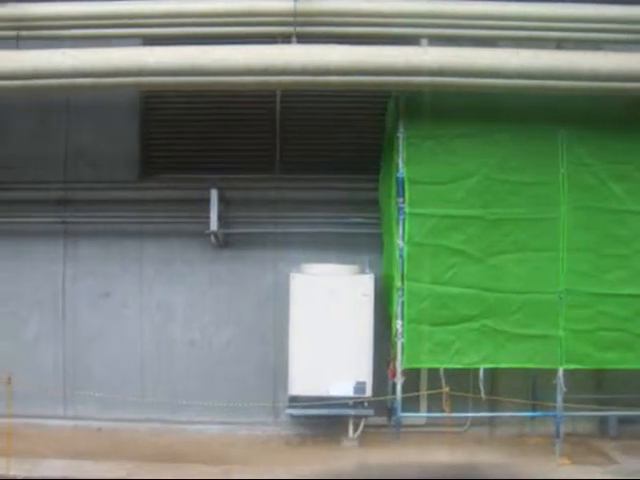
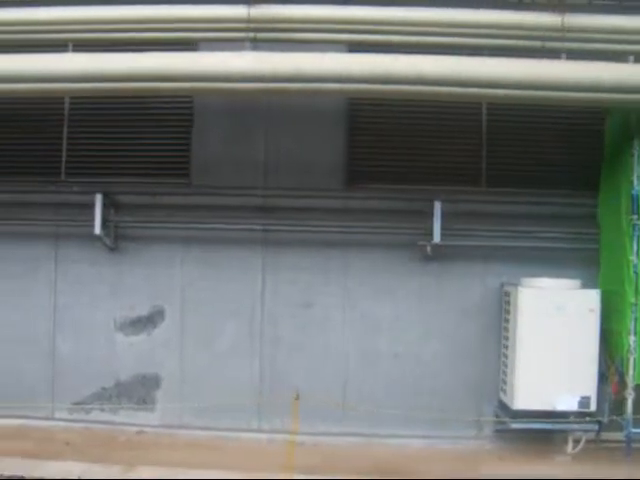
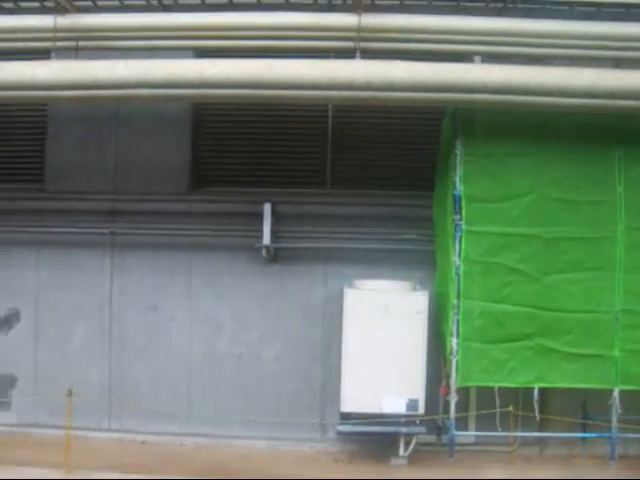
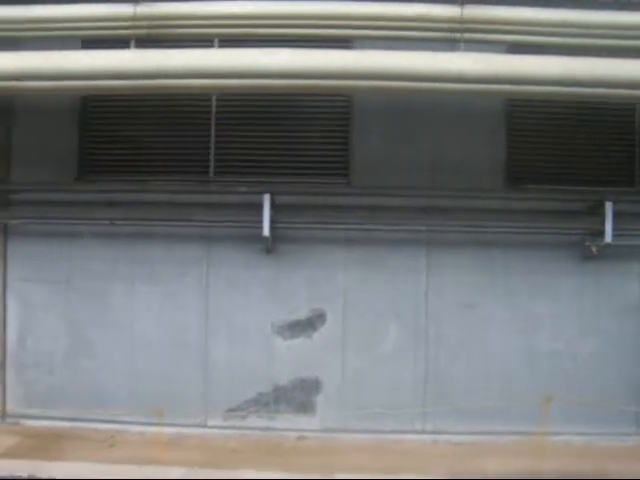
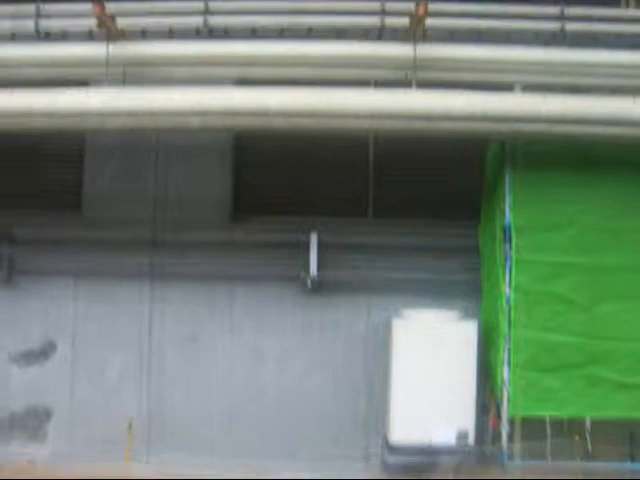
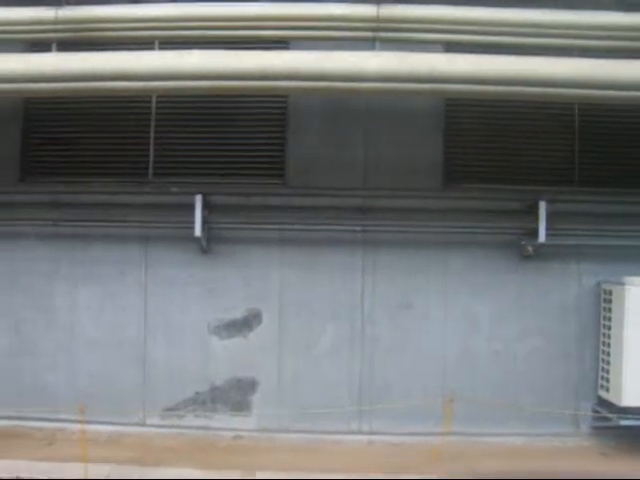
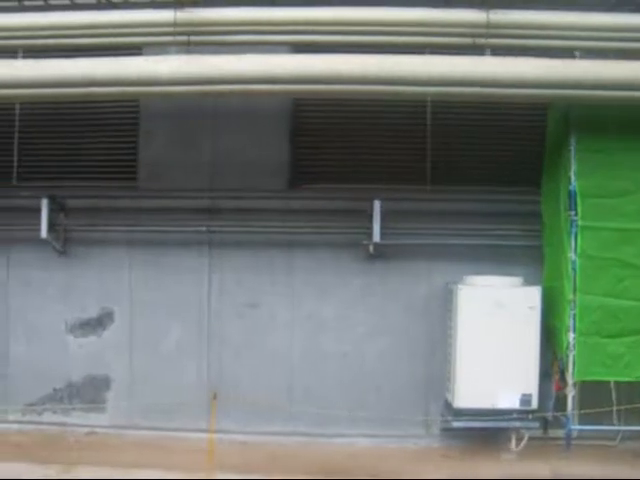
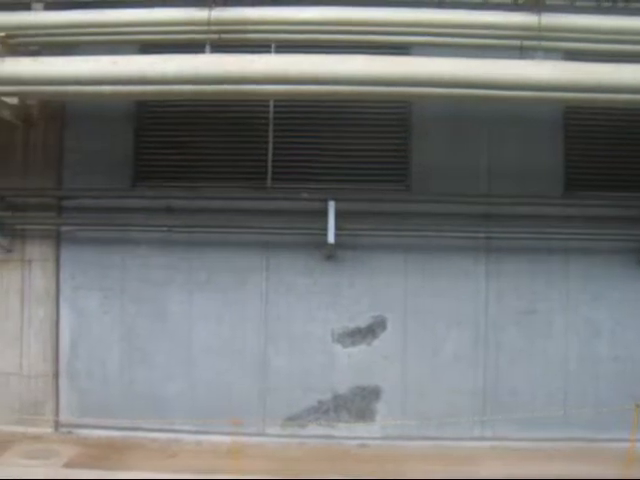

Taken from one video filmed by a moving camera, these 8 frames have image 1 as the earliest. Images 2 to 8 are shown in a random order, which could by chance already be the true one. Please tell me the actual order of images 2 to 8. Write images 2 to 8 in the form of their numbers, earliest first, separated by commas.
3, 5, 7, 2, 6, 4, 8
